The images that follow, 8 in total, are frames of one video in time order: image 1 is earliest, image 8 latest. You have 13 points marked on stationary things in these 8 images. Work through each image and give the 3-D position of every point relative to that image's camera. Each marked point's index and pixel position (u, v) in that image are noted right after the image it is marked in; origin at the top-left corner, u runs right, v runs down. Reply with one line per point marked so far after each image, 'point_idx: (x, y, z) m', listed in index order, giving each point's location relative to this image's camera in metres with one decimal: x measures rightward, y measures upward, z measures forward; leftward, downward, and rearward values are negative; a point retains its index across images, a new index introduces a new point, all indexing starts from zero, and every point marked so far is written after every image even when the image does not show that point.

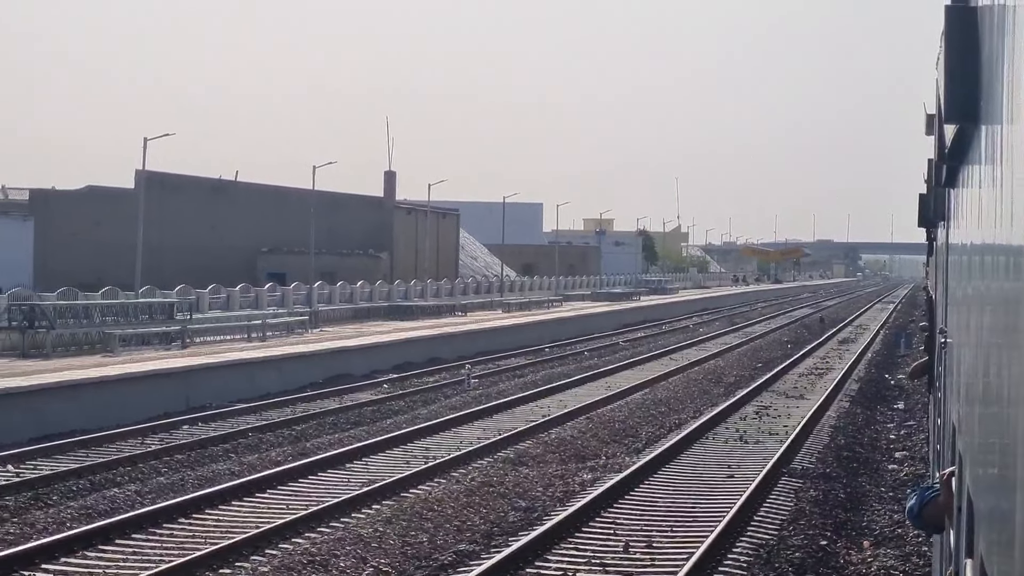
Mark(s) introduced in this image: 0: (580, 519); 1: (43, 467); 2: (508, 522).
0: (+0.4, -1.4, +15.5) m
1: (-3.6, -1.4, +19.6) m
2: (0.0, -1.4, +15.5) m
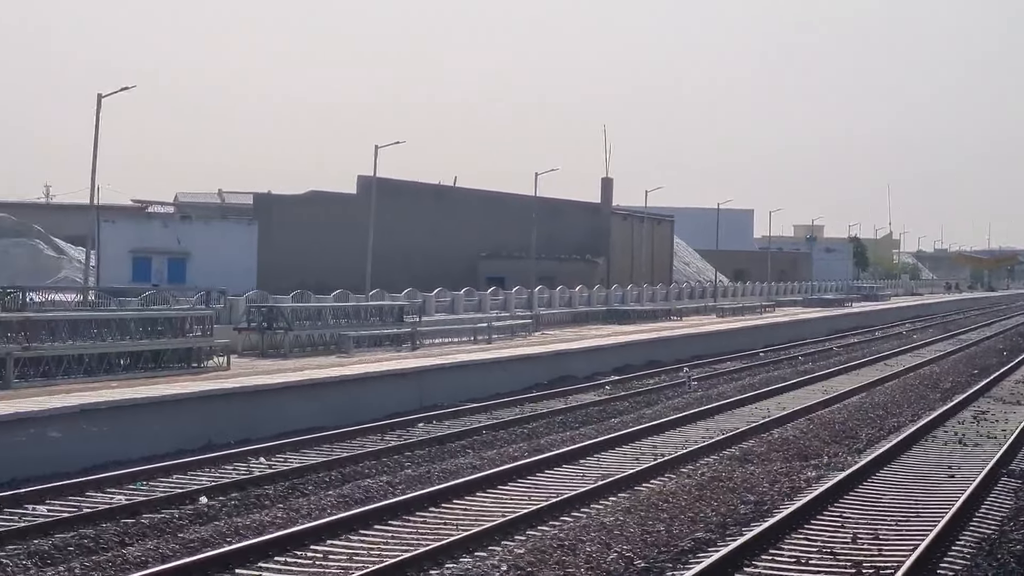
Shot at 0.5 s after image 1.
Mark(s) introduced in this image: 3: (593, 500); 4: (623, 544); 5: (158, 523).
0: (+1.9, -1.4, +16.3) m
1: (-1.8, -1.4, +20.7) m
2: (+1.5, -1.4, +16.3) m
3: (+0.5, -1.4, +16.8) m
4: (+0.6, -1.4, +14.3) m
5: (-2.1, -1.4, +15.4) m
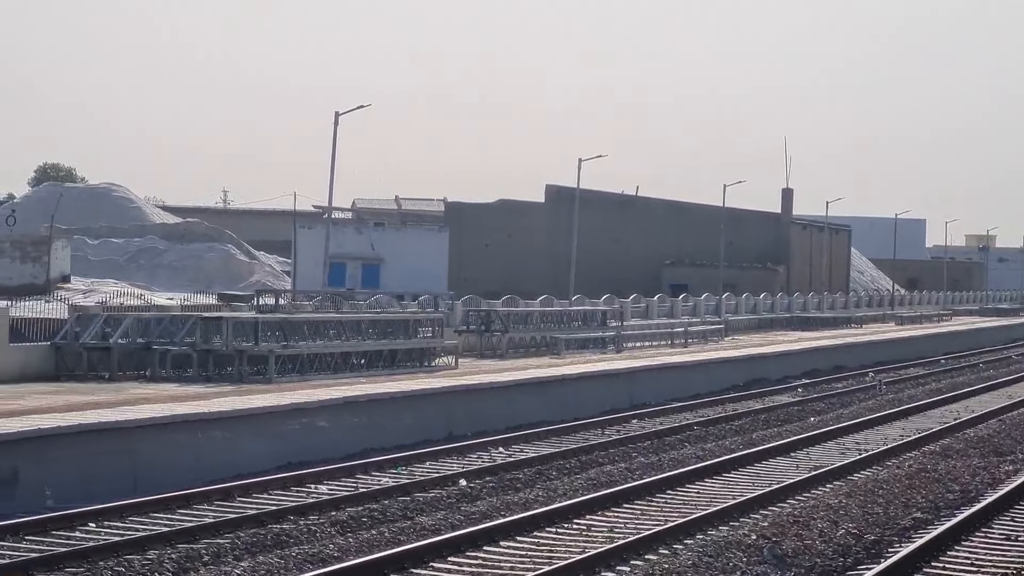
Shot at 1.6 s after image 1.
0: (+3.5, -1.5, +18.0) m
1: (+0.1, -1.4, +22.7) m
2: (+3.1, -1.5, +18.1) m
3: (+2.2, -1.5, +18.6) m
4: (+2.1, -1.5, +16.1) m
5: (-0.5, -1.4, +17.4) m
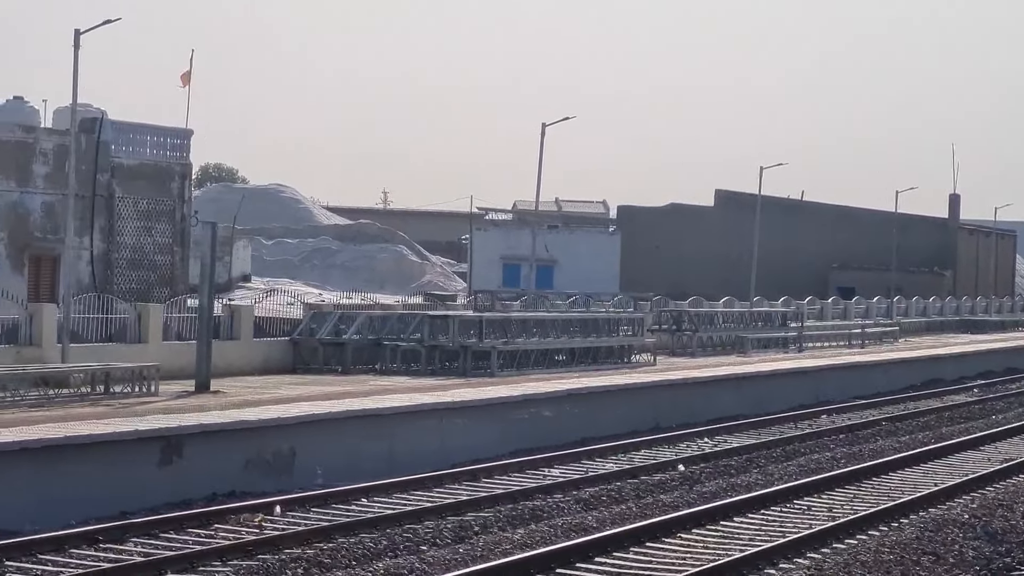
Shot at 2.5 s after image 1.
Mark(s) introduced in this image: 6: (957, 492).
0: (+5.2, -1.5, +19.4) m
1: (+2.1, -1.5, +24.2) m
2: (+4.8, -1.5, +19.5) m
3: (+3.9, -1.5, +20.1) m
4: (+3.7, -1.5, +17.6) m
5: (+1.1, -1.4, +19.0) m
6: (+3.2, -1.5, +18.2) m
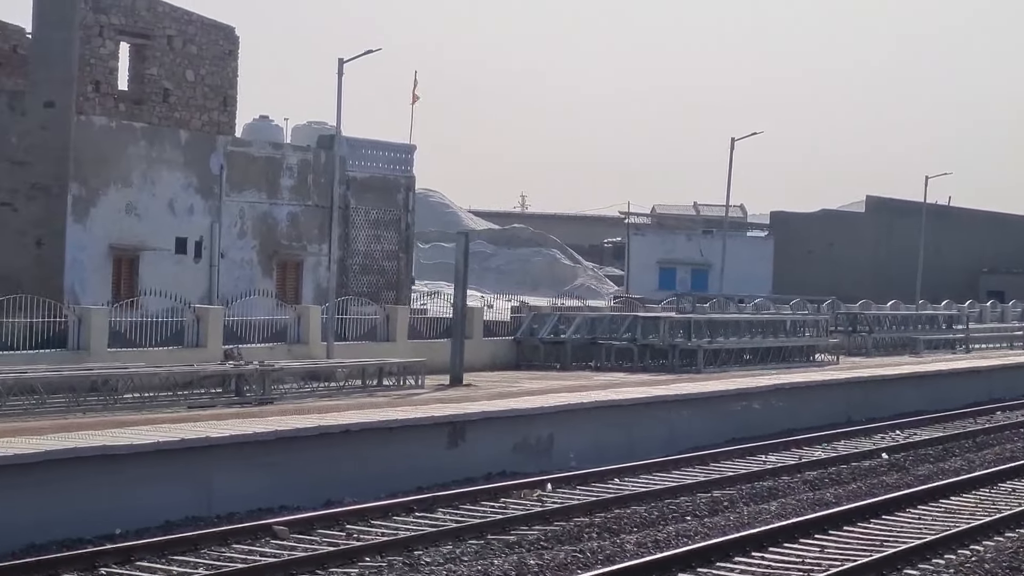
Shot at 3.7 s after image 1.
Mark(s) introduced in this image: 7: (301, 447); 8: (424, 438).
0: (+7.1, -1.6, +21.2) m
1: (+4.2, -1.5, +26.3) m
2: (+6.7, -1.6, +21.4) m
3: (+5.8, -1.5, +22.0) m
4: (+5.5, -1.6, +19.5) m
5: (+3.0, -1.5, +21.0) m
6: (+5.0, -1.5, +20.2) m
7: (-1.3, -1.0, +16.1) m
8: (-0.6, -1.0, +17.7) m
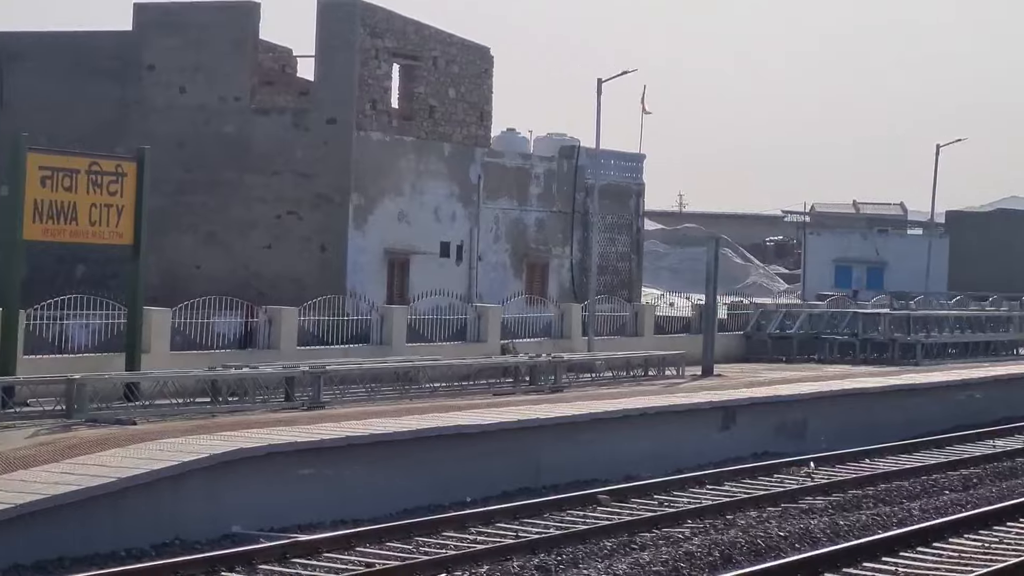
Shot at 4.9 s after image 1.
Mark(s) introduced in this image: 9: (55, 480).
0: (+9.4, -1.5, +22.9) m
1: (+6.8, -1.5, +28.1) m
2: (+8.9, -1.5, +23.1) m
3: (+8.2, -1.5, +23.8) m
4: (+7.7, -1.5, +21.3) m
5: (+5.2, -1.5, +22.9) m
6: (+7.2, -1.5, +22.0) m
7: (+0.7, -1.0, +18.3) m
8: (+1.5, -1.0, +19.8) m
9: (-2.3, -1.0, +13.0) m
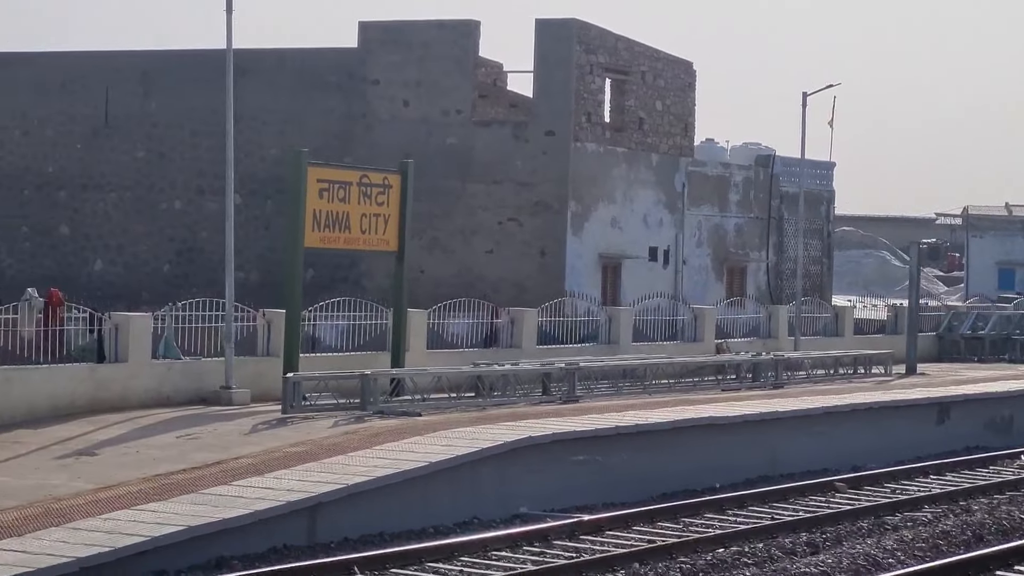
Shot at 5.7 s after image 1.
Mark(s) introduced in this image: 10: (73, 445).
0: (+11.4, -1.6, +23.8) m
1: (+9.1, -1.5, +29.1) m
2: (+11.0, -1.6, +23.9) m
3: (+10.3, -1.5, +24.7) m
4: (+9.6, -1.5, +22.2) m
5: (+7.3, -1.5, +24.0) m
6: (+9.2, -1.5, +22.9) m
7: (+2.5, -1.0, +19.6) m
8: (+3.4, -1.1, +21.1) m
9: (-0.8, -1.0, +14.5) m
10: (-2.7, -0.9, +15.4) m
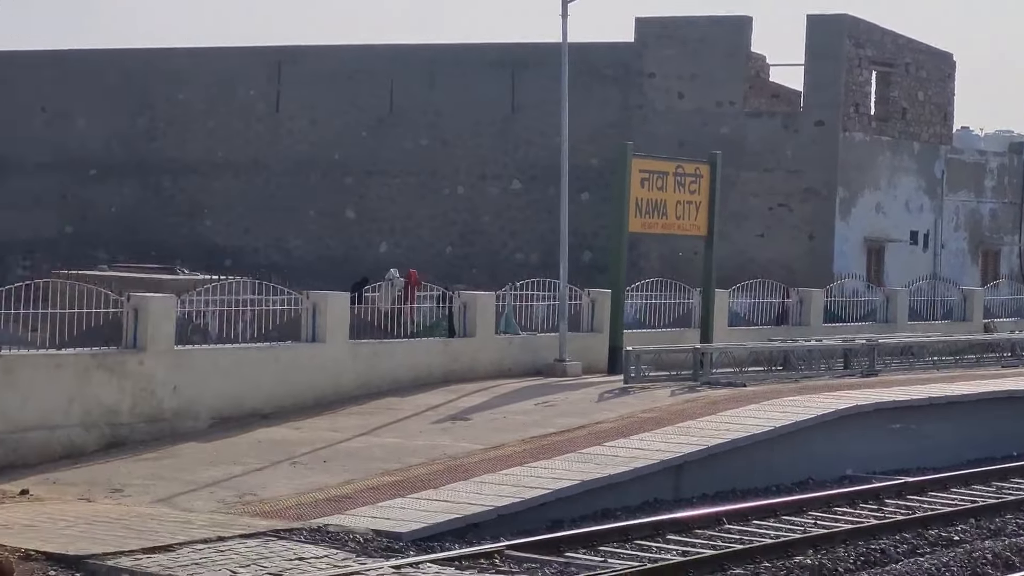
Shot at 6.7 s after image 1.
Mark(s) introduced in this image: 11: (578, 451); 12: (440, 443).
0: (+14.2, -1.4, +24.4) m
1: (+12.3, -1.3, +29.9) m
2: (+13.8, -1.4, +24.6) m
3: (+13.1, -1.4, +25.4) m
4: (+12.3, -1.4, +23.0) m
5: (+10.1, -1.3, +25.0) m
6: (+11.9, -1.3, +23.8) m
7: (+5.0, -0.9, +20.9) m
8: (+6.0, -0.9, +22.3) m
9: (+1.3, -0.9, +16.1) m
10: (-0.5, -0.8, +17.2) m
11: (+0.4, -1.0, +15.3) m
12: (-0.4, -1.0, +15.7) m
